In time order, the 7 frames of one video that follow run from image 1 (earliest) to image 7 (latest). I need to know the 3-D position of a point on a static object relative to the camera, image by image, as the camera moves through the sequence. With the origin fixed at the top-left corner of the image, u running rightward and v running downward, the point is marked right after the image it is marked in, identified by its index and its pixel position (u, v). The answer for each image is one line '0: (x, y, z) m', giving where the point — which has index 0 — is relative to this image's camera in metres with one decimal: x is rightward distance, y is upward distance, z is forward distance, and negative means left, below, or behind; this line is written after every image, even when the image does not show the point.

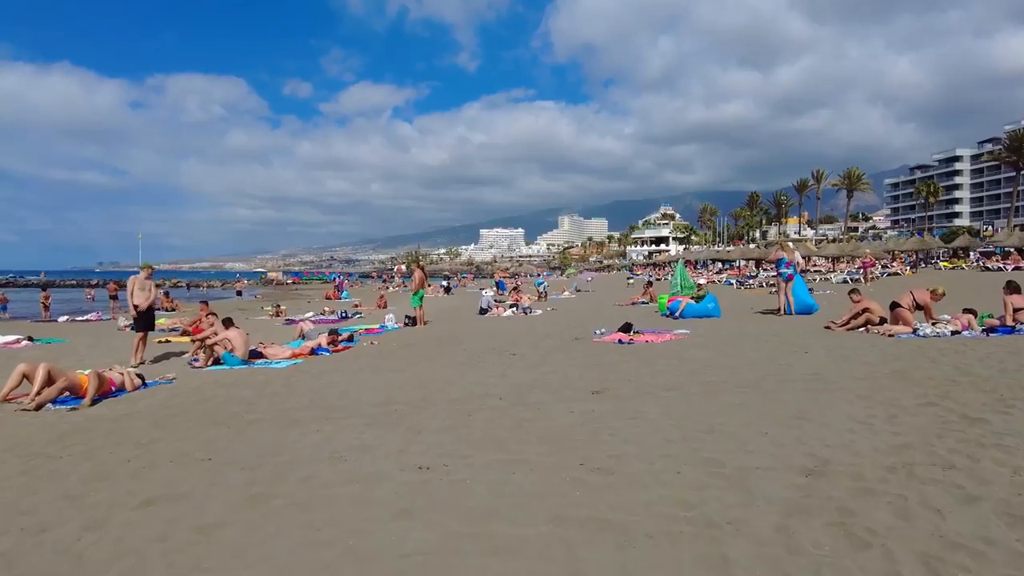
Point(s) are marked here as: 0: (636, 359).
0: (+1.8, -1.0, +9.4) m
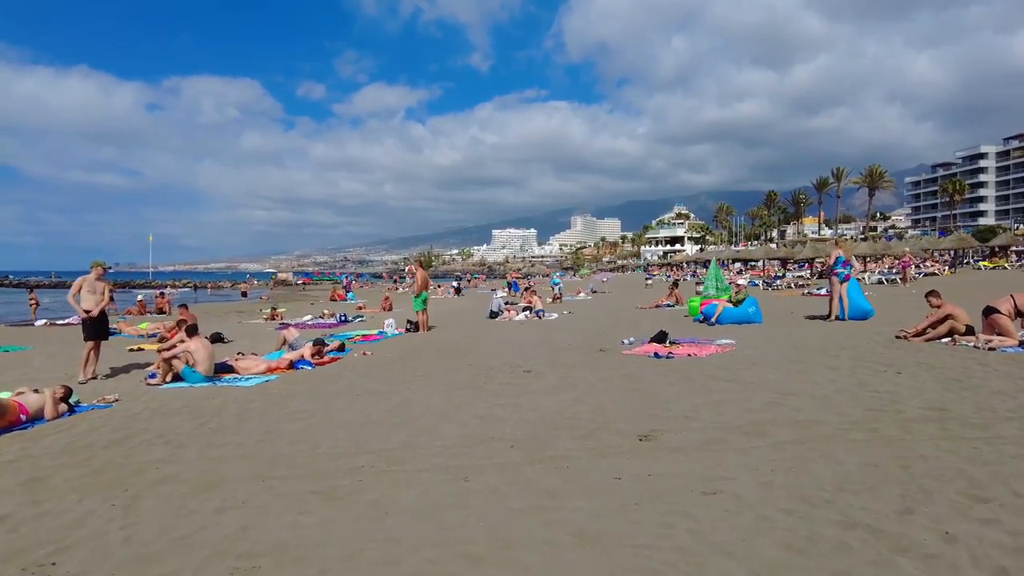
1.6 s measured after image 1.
0: (+1.9, -1.0, +7.5) m
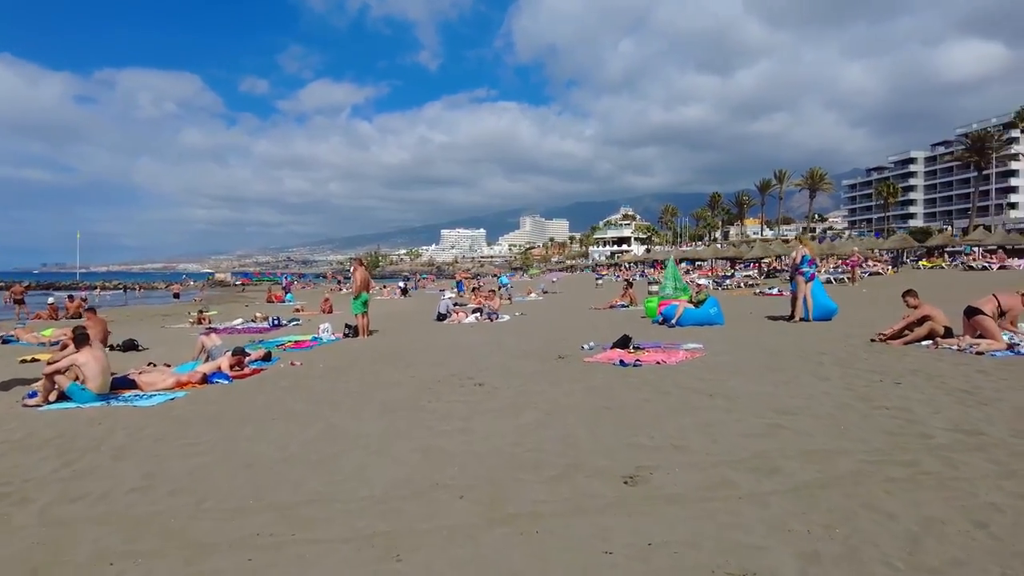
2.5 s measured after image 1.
0: (+1.4, -1.1, +6.5) m
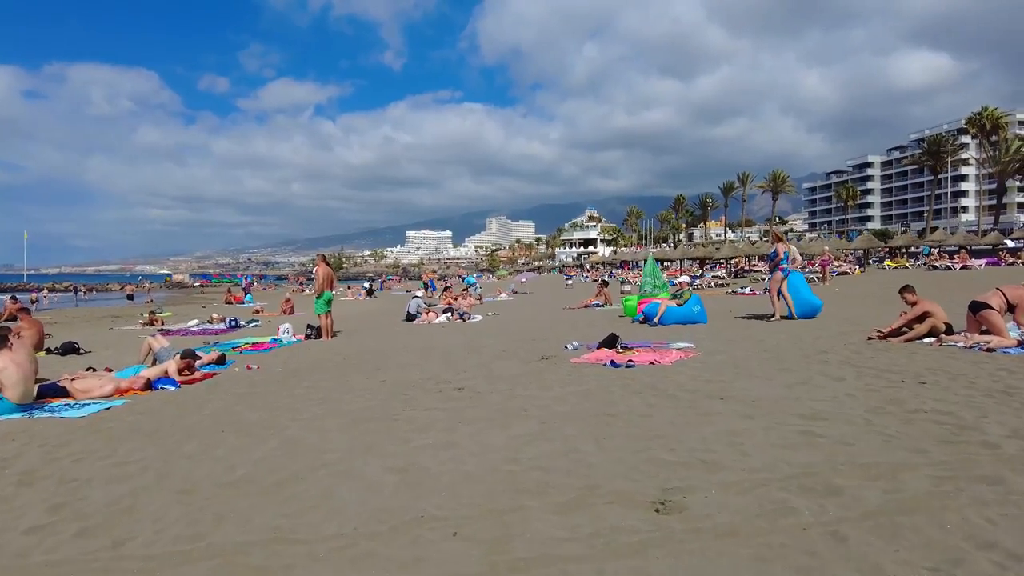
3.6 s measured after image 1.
0: (+1.3, -1.0, +5.8) m
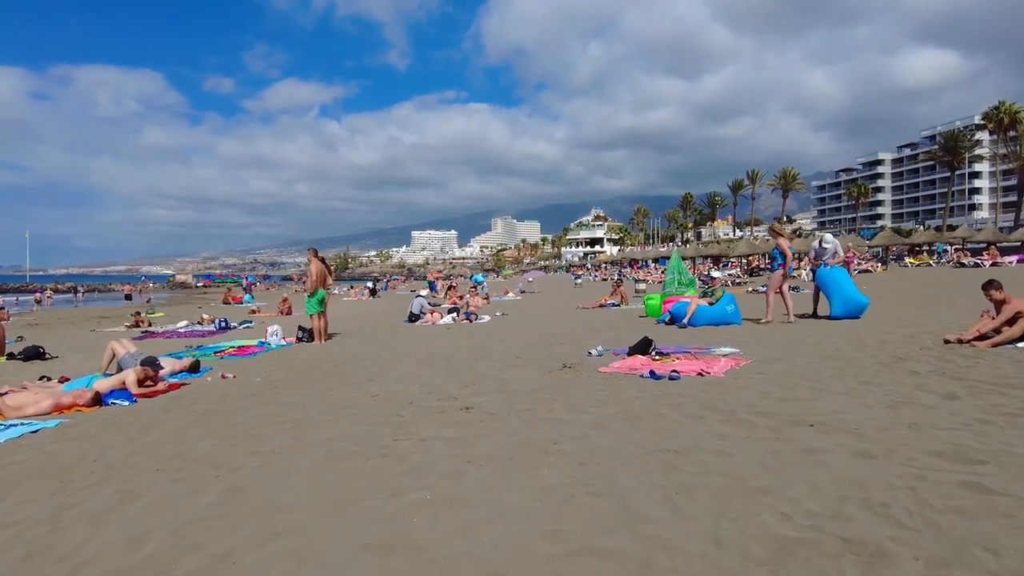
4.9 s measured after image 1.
0: (+1.5, -0.9, +4.5) m
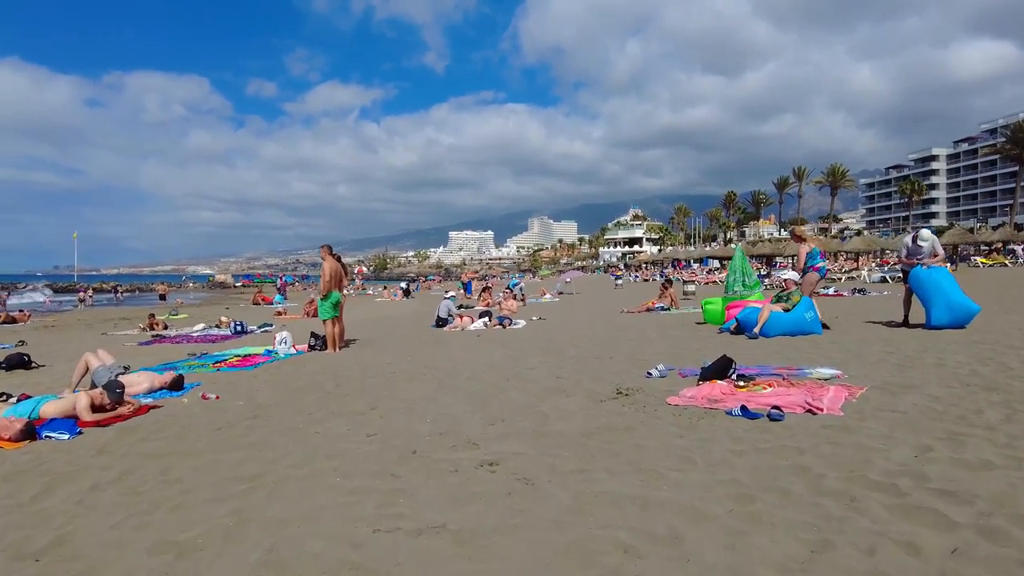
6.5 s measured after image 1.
0: (+1.7, -1.0, +2.7) m
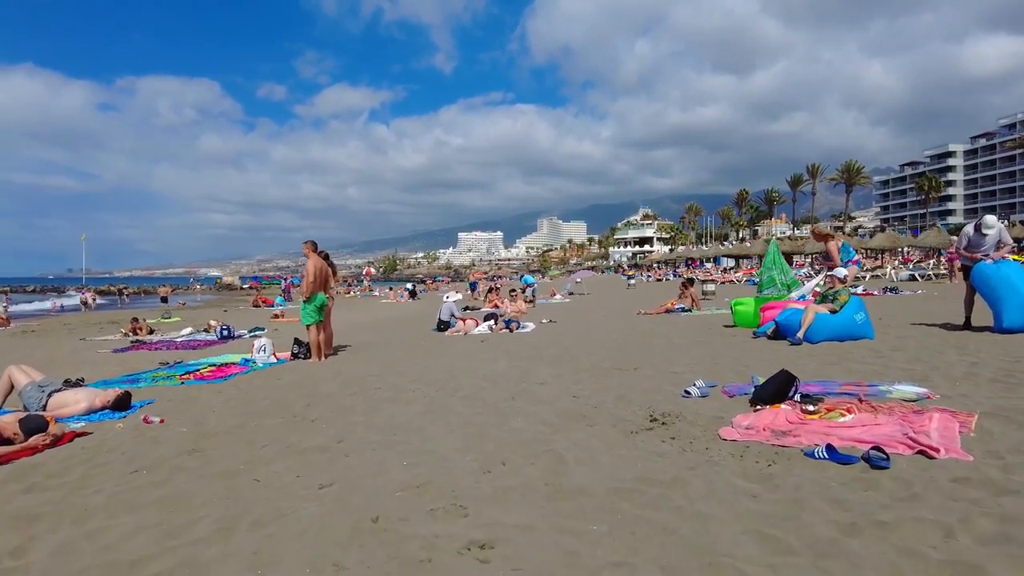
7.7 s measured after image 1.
0: (+1.7, -0.9, +1.4) m
